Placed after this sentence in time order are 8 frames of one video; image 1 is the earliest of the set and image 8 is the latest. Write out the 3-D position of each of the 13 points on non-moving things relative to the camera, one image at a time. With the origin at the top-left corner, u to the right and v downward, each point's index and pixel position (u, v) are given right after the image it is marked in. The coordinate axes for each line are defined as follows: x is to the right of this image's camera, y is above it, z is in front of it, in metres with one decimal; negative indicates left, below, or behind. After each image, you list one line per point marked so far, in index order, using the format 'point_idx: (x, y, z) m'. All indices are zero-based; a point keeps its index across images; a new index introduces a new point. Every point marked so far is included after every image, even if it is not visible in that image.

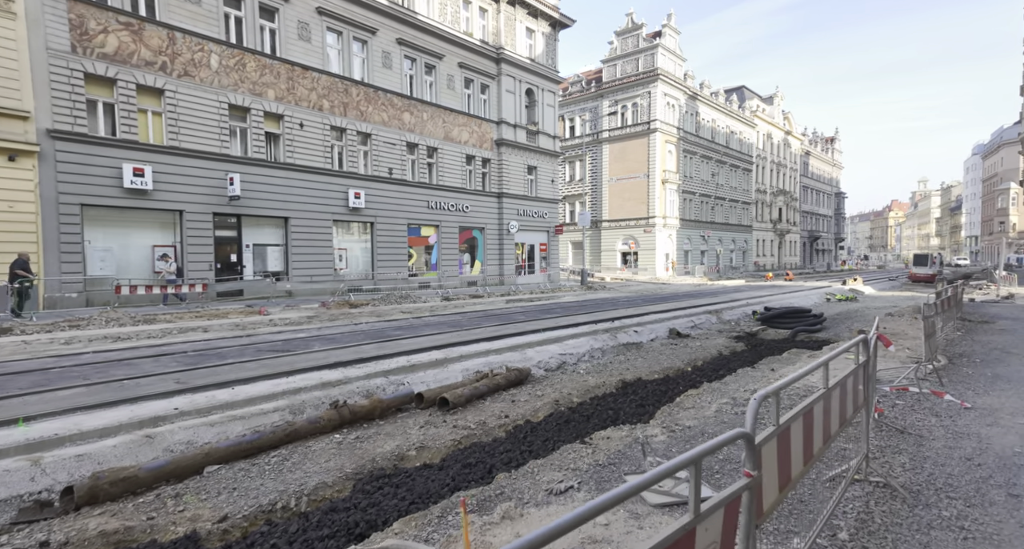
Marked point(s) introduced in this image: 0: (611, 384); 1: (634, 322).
0: (+1.7, -1.9, +8.5) m
1: (+3.5, -1.3, +13.9) m
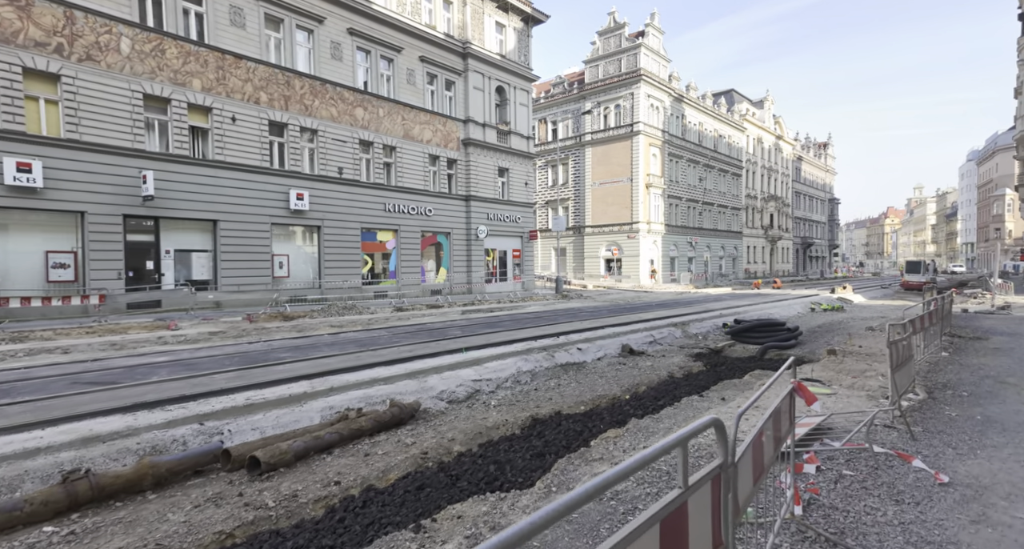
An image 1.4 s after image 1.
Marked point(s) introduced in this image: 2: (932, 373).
0: (+0.1, -2.1, +6.9) m
1: (+1.9, -1.5, +12.4) m
2: (+6.7, -1.6, +7.9) m
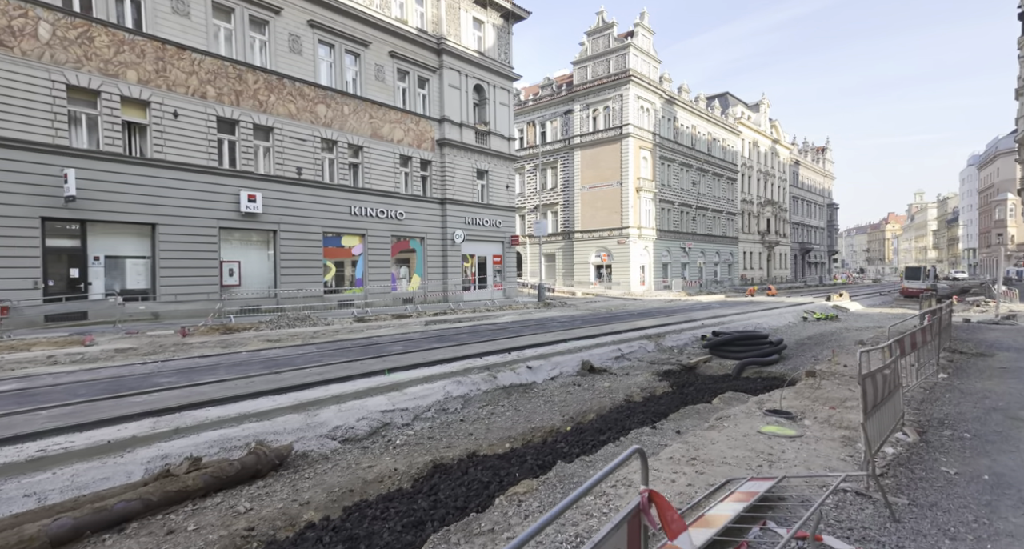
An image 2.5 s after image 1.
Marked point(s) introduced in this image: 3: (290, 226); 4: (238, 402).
0: (-1.1, -2.2, +5.6) m
1: (+0.7, -1.7, +11.0) m
2: (+5.5, -1.7, +6.5) m
3: (-8.8, +1.9, +19.7) m
4: (-3.6, -1.7, +6.4) m
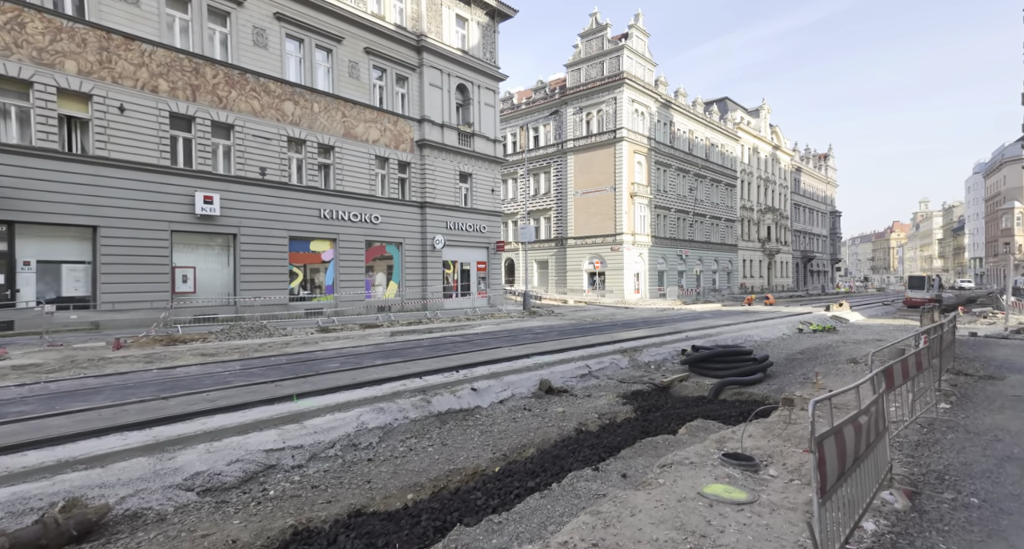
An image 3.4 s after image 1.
0: (-2.2, -2.3, +4.4) m
1: (-0.4, -1.9, +9.9) m
2: (+4.5, -1.9, +5.3) m
3: (-9.8, +1.7, +18.6) m
4: (-4.6, -1.8, +5.3) m
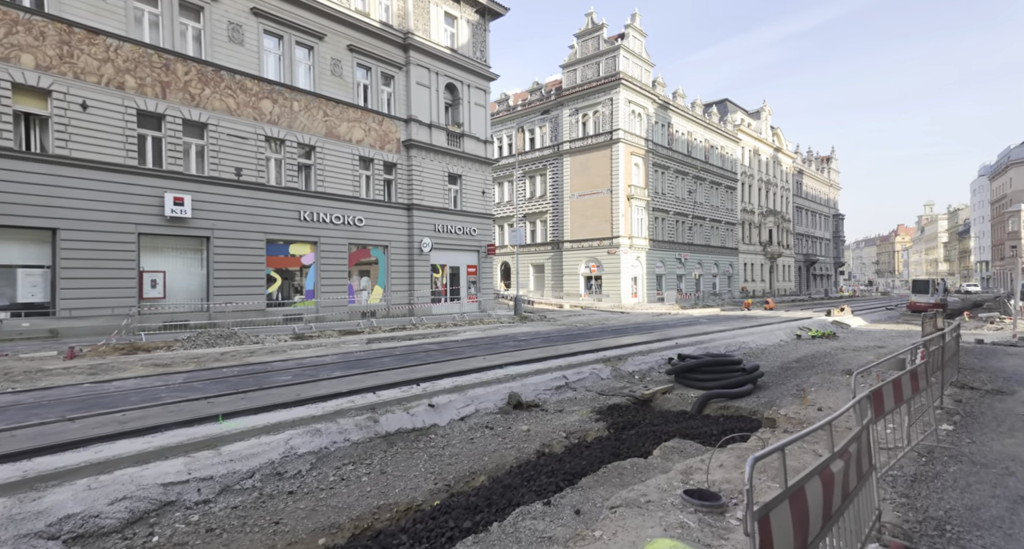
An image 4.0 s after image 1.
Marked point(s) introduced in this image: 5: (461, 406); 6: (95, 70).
0: (-2.8, -2.3, +3.6) m
1: (-1.0, -2.0, +9.1) m
2: (+3.8, -1.9, +4.6) m
3: (-10.4, +1.5, +18.0) m
4: (-5.3, -1.8, +4.6) m
5: (-0.9, -2.2, +8.4) m
6: (-12.5, +6.1, +14.8) m
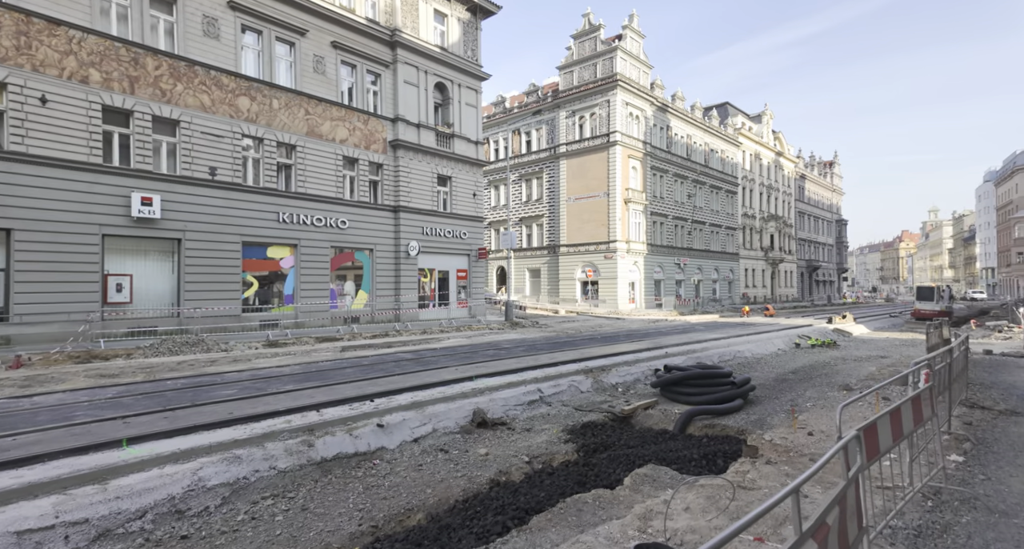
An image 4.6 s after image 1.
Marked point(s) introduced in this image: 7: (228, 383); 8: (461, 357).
0: (-3.5, -2.4, +2.9) m
1: (-1.6, -2.1, +8.3) m
2: (+3.2, -2.0, +3.7) m
3: (-10.9, +1.4, +17.2) m
4: (-5.9, -1.8, +3.8) m
5: (-1.5, -2.3, +7.6) m
6: (-13.0, +6.0, +14.1) m
7: (-5.3, -2.0, +9.3) m
8: (-1.4, -2.3, +13.6) m
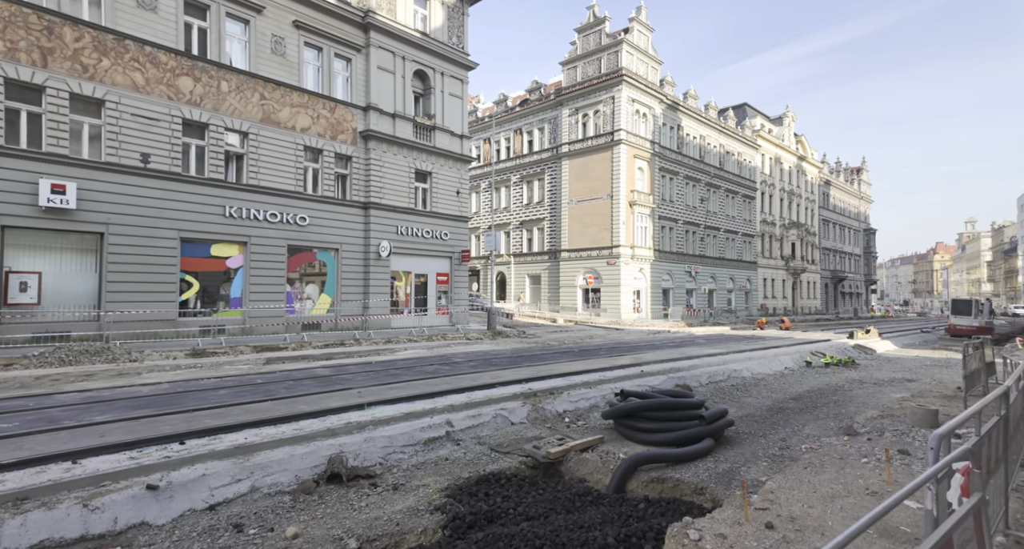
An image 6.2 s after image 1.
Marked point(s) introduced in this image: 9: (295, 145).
0: (-5.3, -2.2, +0.8) m
1: (-3.2, -2.0, +6.1) m
2: (+1.4, -1.9, +1.4) m
3: (-12.1, +1.5, +15.5) m
4: (-7.7, -1.6, +1.8) m
5: (-3.1, -2.3, +5.4) m
6: (-14.2, +6.2, +12.5) m
7: (-6.9, -1.9, +7.2) m
8: (-2.8, -2.3, +11.4) m
9: (-8.6, +5.1, +19.7) m
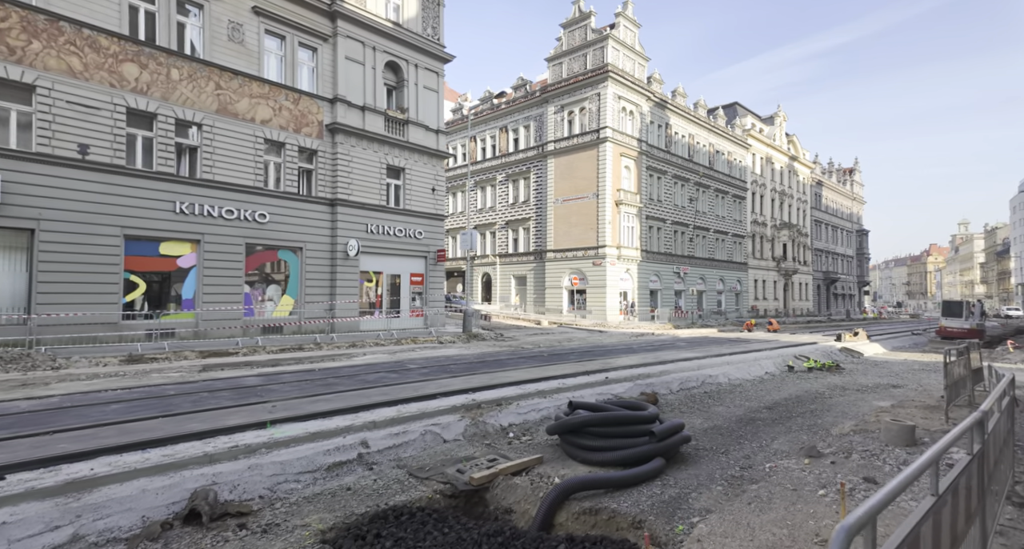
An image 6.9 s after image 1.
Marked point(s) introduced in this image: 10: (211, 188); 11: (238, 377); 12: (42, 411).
0: (-6.3, -2.2, -0.3) m
1: (-4.2, -2.0, +5.1) m
2: (+0.4, -1.9, +0.4) m
3: (-13.2, +1.5, +14.4) m
4: (-8.7, -1.6, +0.7) m
5: (-4.1, -2.2, +4.4) m
6: (-15.3, +6.2, +11.4) m
7: (-7.9, -1.9, +6.2) m
8: (-3.9, -2.3, +10.4) m
9: (-9.8, +5.1, +18.6) m
10: (-10.7, +3.1, +17.5) m
11: (-6.0, -2.2, +10.8) m
12: (-7.0, -2.0, +7.5) m
